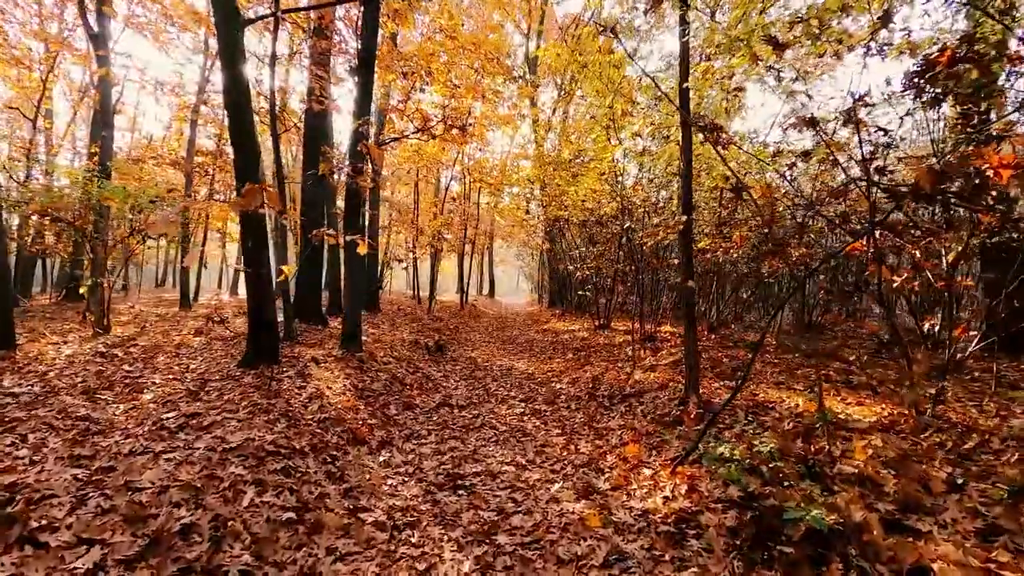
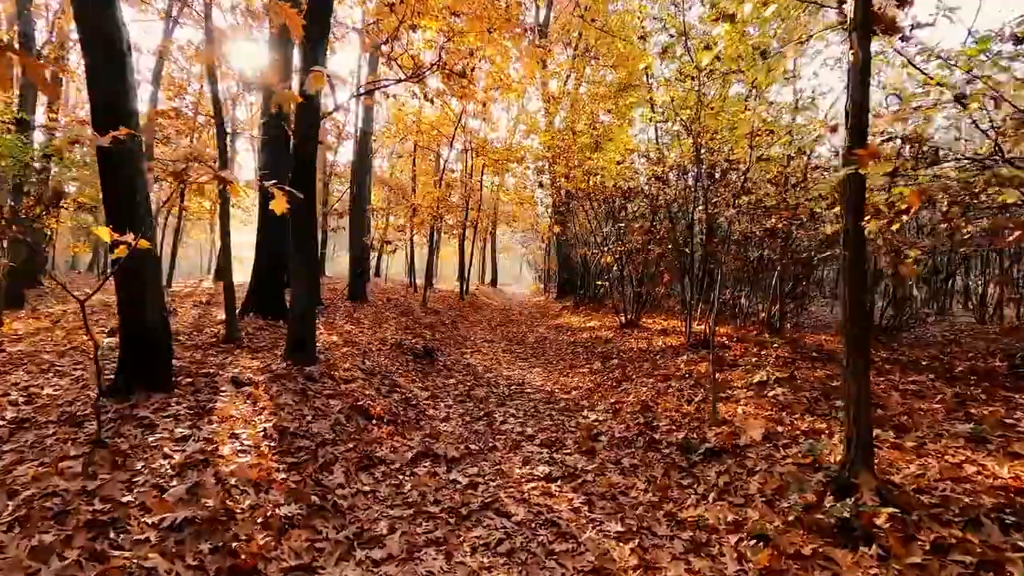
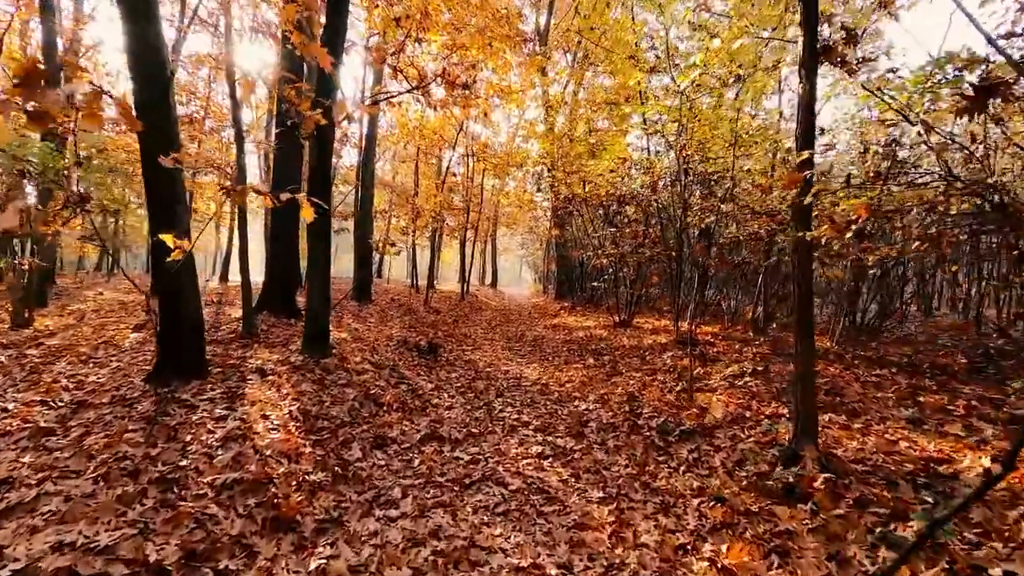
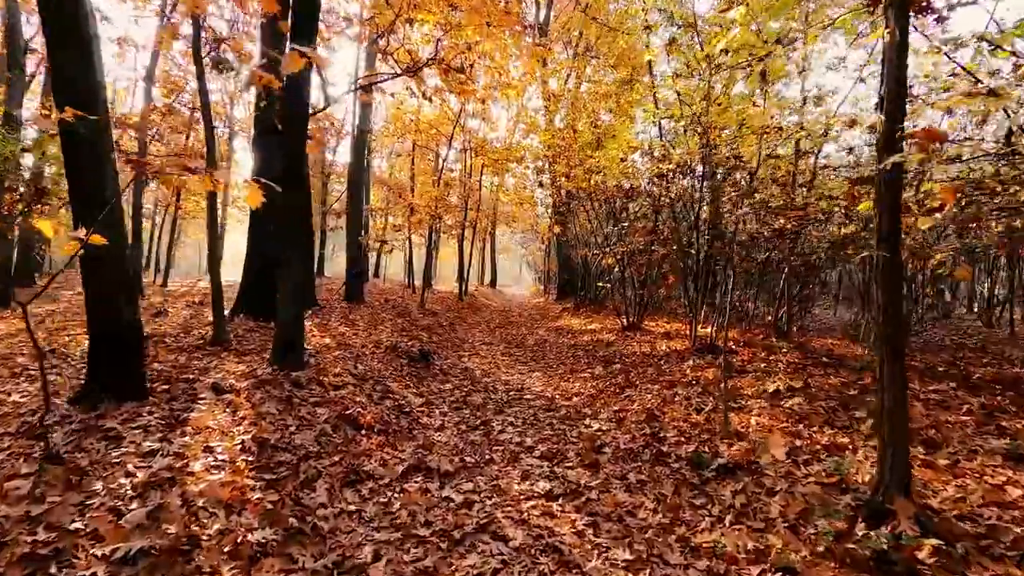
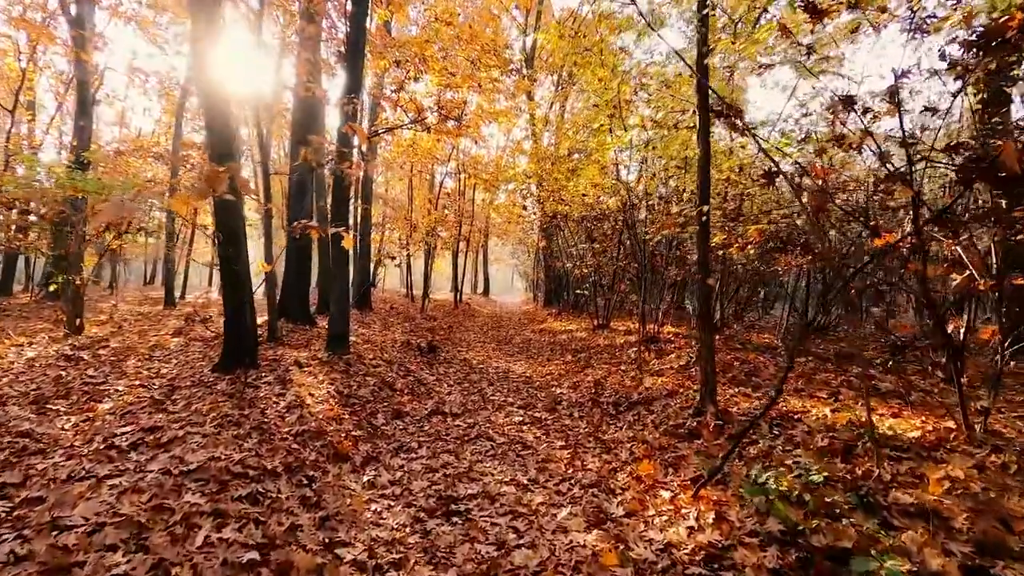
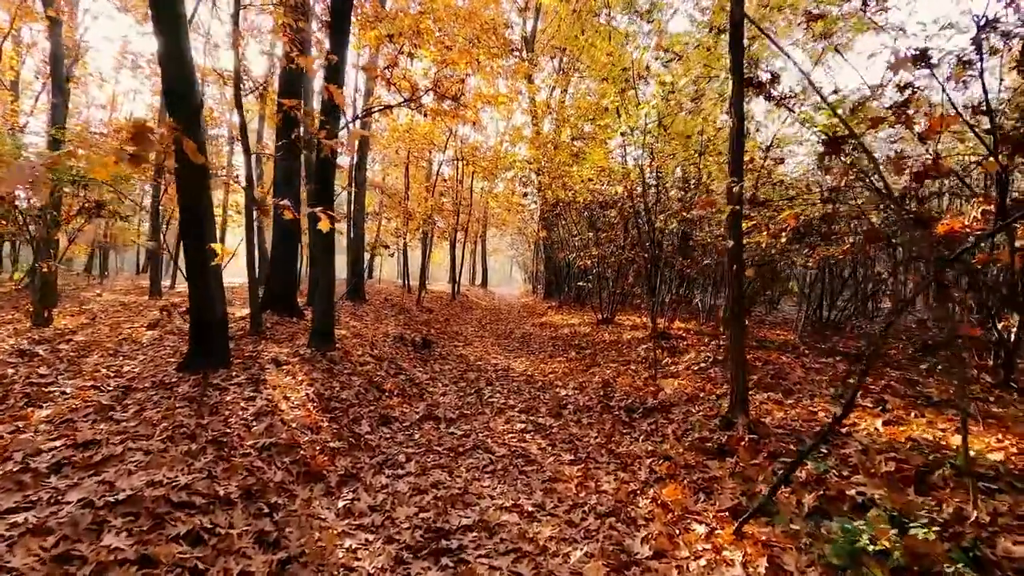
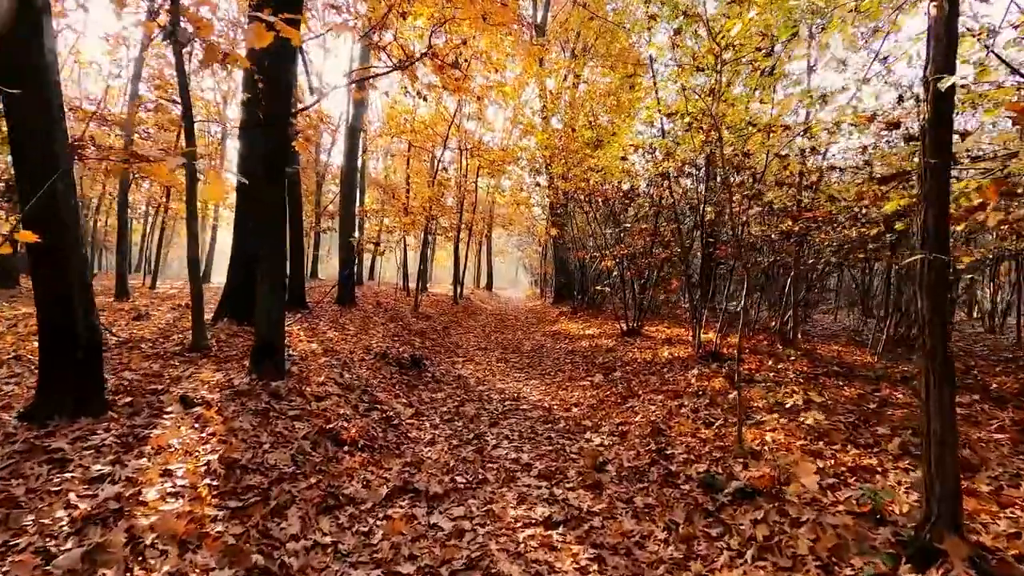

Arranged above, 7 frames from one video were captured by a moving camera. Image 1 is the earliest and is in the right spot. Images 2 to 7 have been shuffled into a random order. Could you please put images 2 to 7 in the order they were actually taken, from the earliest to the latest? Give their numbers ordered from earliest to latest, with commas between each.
5, 6, 3, 2, 4, 7
